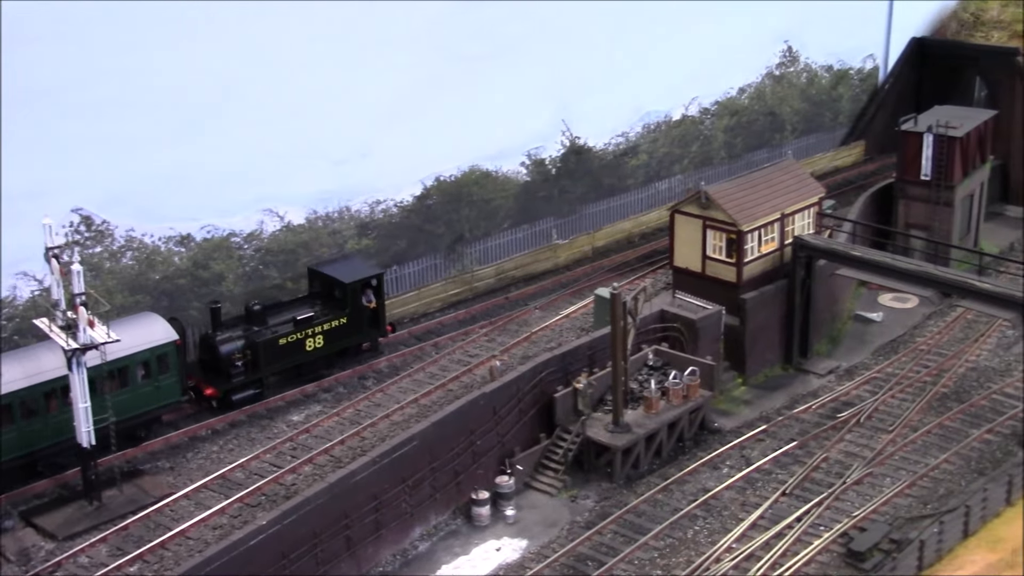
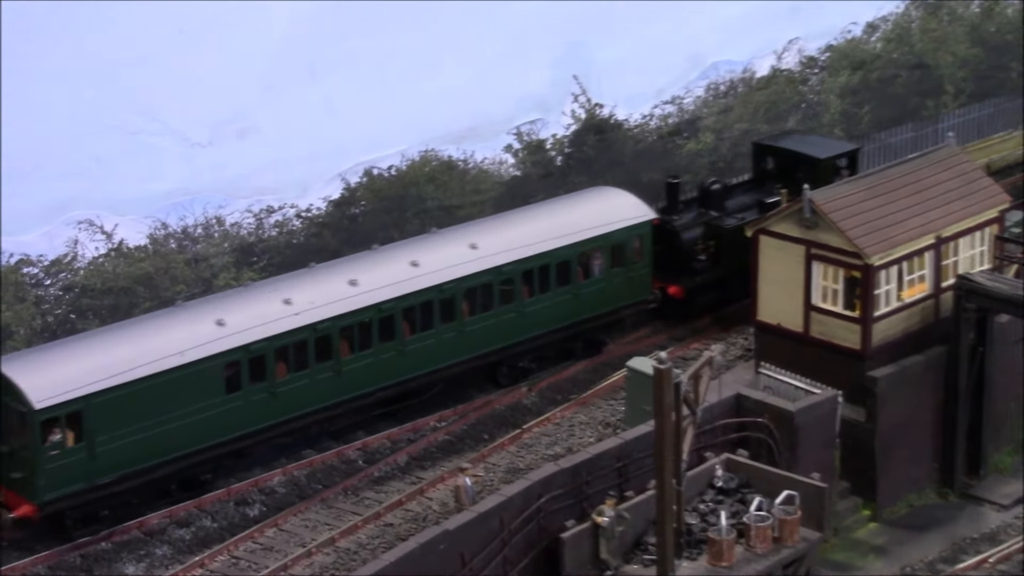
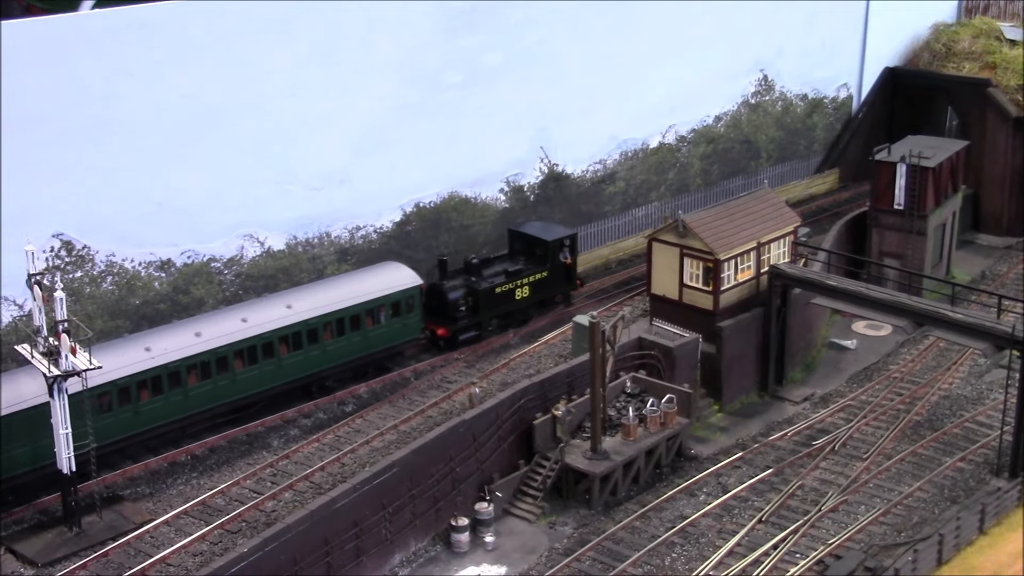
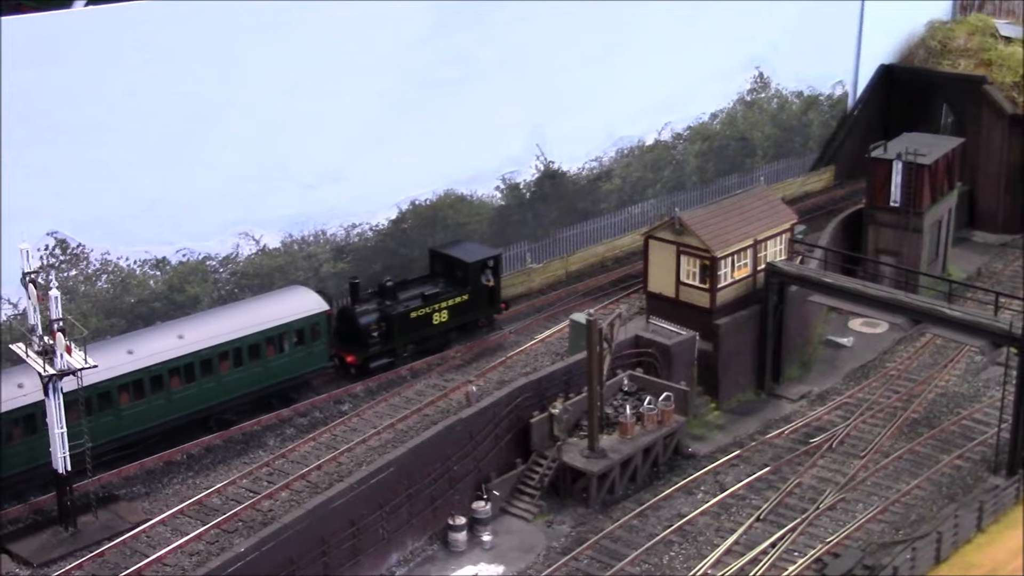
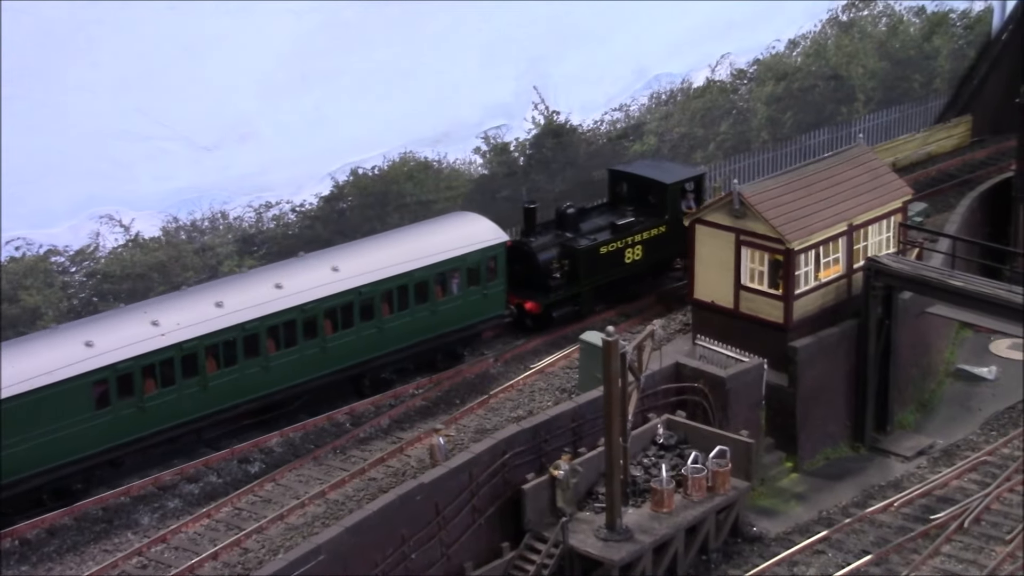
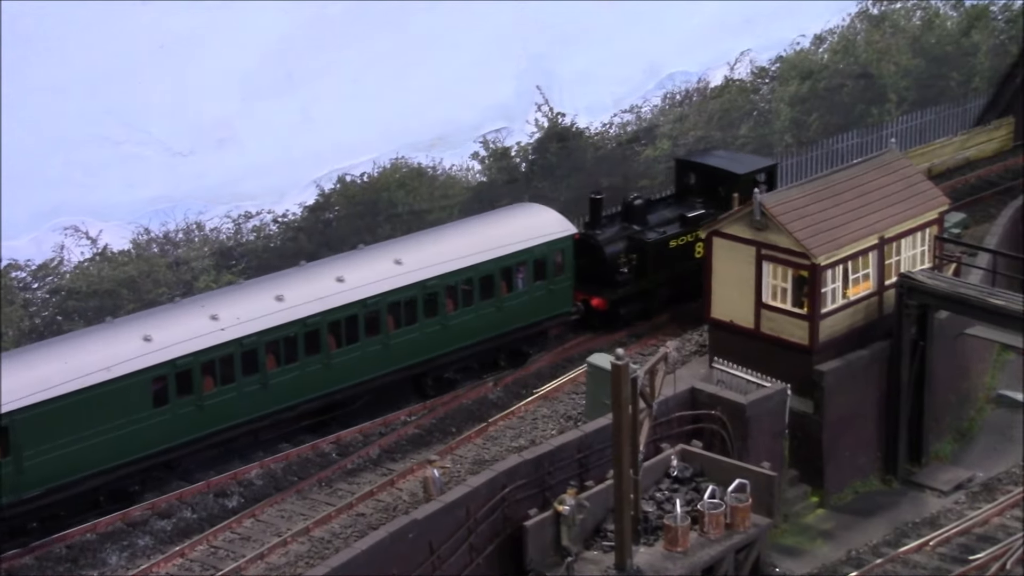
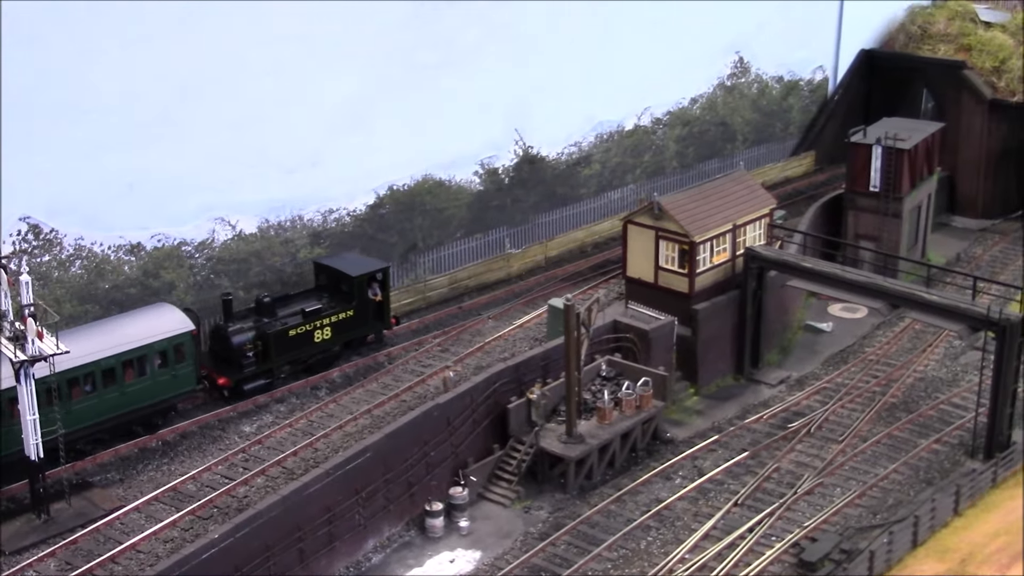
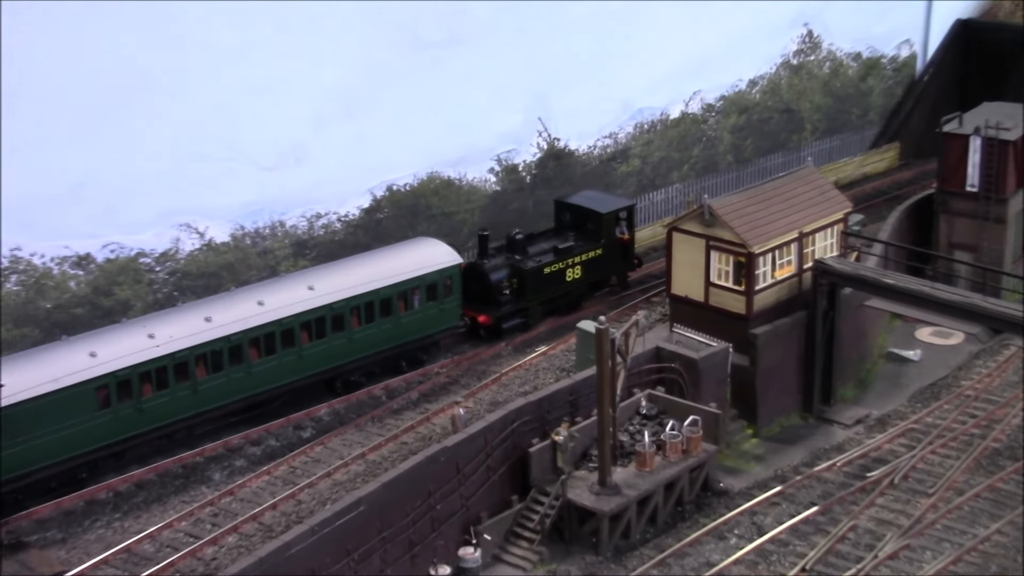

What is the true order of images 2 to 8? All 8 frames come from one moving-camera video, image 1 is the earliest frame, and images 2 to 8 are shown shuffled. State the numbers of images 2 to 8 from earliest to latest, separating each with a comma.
7, 4, 3, 8, 5, 6, 2
